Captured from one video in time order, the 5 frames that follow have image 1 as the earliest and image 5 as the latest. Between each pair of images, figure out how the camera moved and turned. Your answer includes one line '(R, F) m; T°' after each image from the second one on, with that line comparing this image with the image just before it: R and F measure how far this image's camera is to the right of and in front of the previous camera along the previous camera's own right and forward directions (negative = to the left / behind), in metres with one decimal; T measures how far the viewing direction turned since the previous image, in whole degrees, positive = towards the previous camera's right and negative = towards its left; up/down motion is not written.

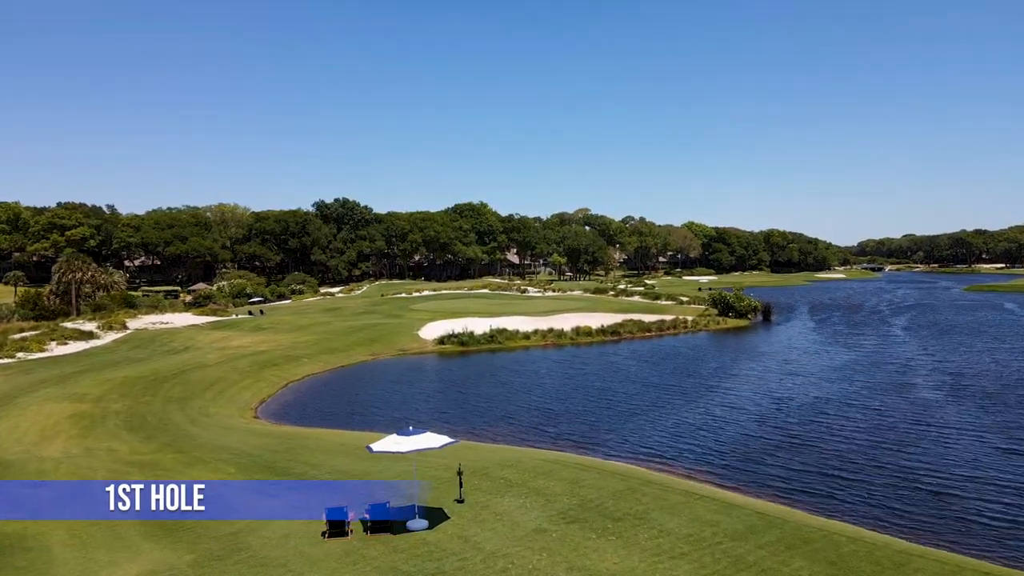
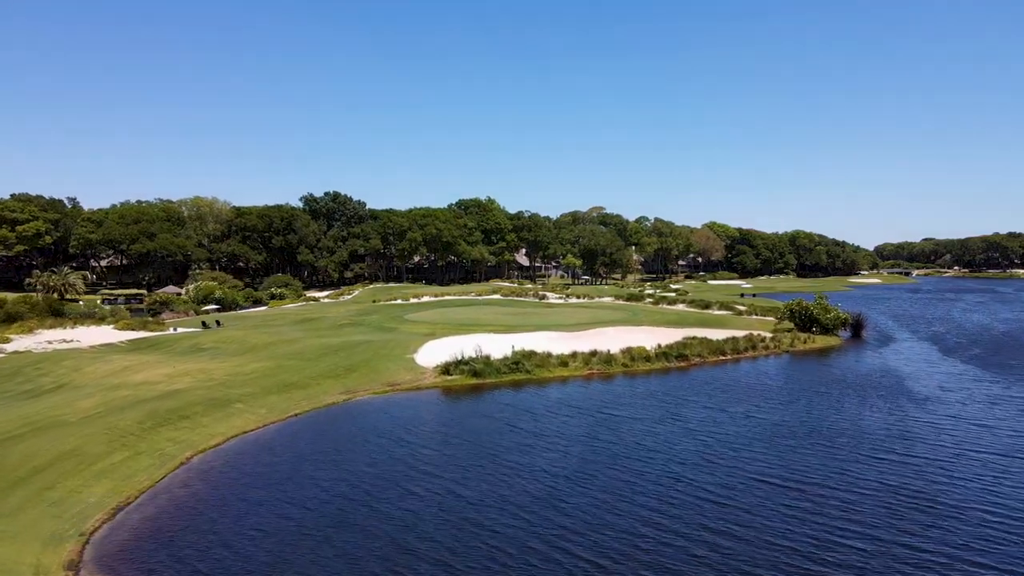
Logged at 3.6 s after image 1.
(-2.1, +15.5) m; 0°
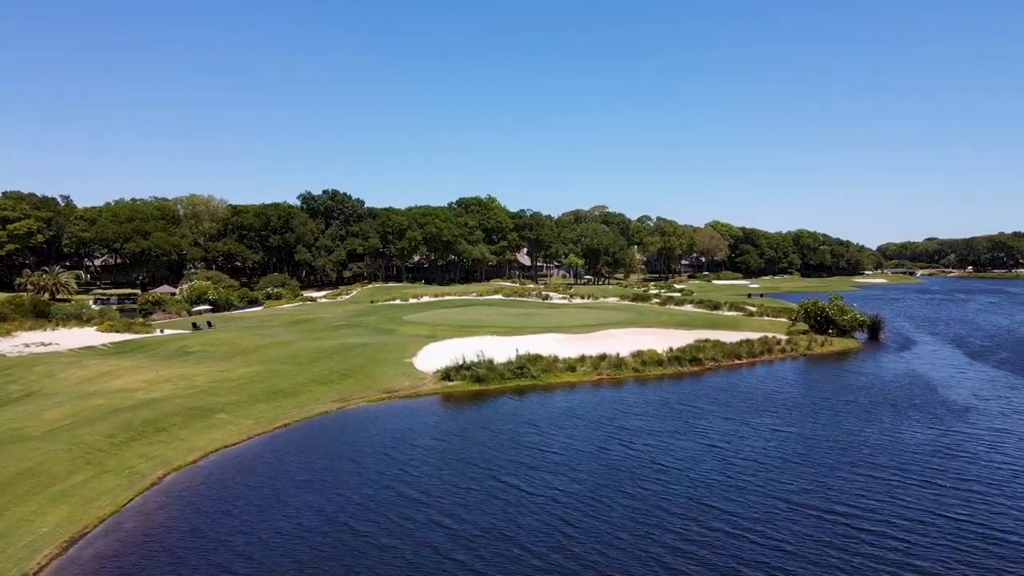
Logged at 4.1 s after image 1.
(-0.3, +2.3) m; 0°
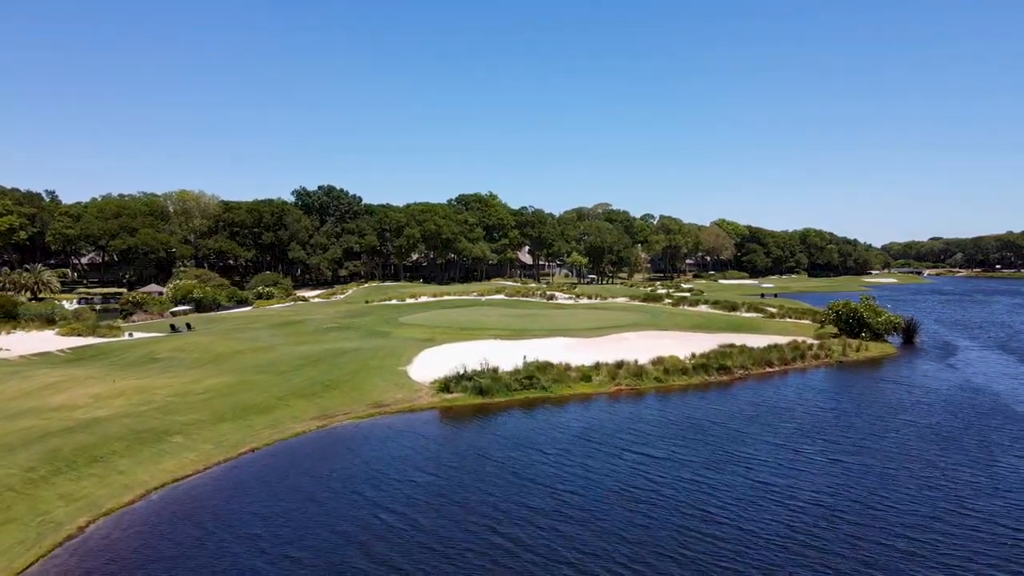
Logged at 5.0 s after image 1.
(-0.4, +4.4) m; 0°
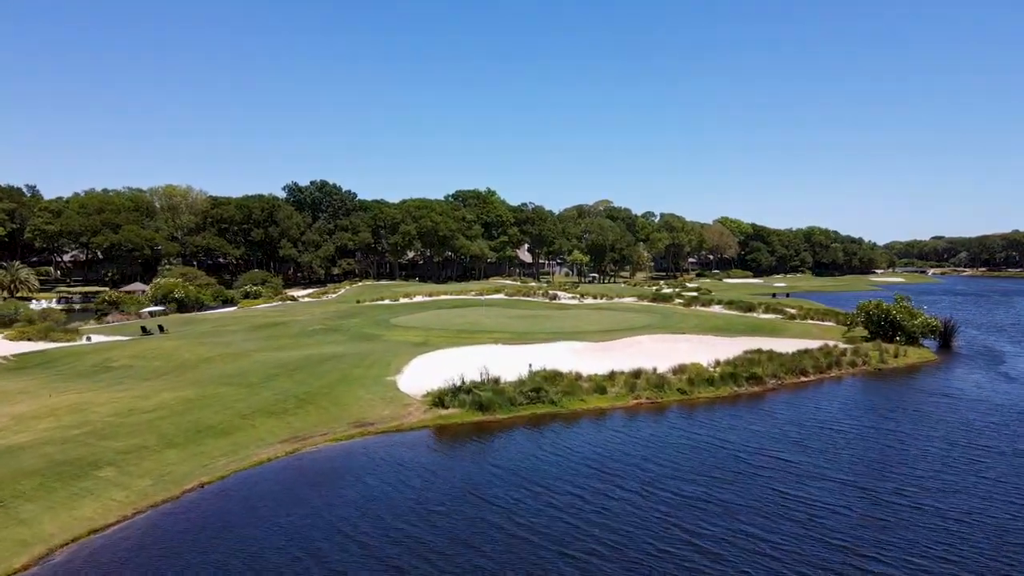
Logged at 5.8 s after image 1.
(-0.3, +4.3) m; 0°
